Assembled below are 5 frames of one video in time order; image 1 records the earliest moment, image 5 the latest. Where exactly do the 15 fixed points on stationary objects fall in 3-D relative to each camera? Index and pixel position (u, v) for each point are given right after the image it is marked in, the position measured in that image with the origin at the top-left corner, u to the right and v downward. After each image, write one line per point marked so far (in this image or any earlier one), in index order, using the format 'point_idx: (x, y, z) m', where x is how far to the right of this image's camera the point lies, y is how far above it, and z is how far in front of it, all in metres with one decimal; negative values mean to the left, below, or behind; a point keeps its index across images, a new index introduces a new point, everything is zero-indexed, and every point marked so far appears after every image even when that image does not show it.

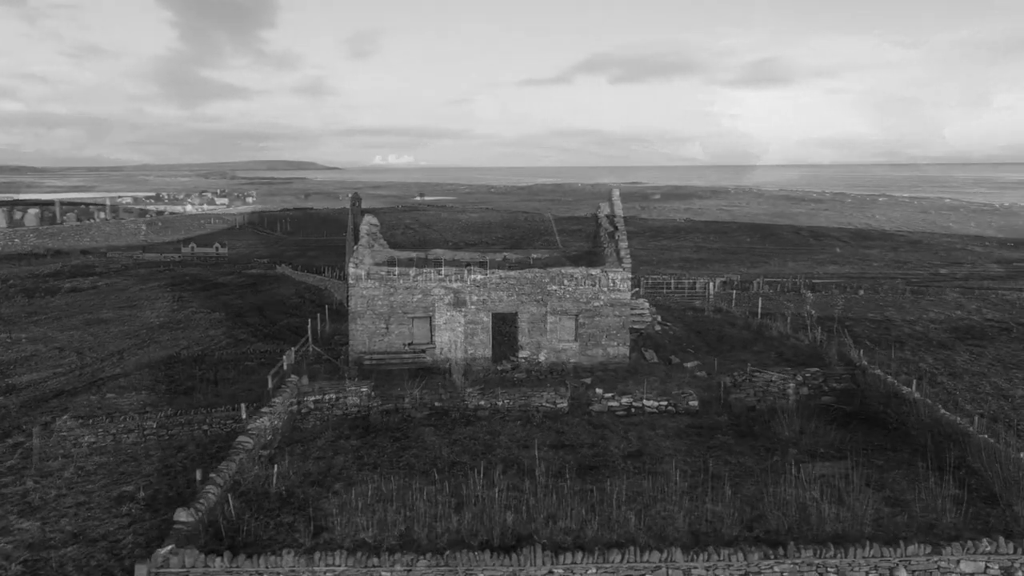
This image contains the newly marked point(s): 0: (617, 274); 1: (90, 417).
0: (+2.2, +0.3, +17.4) m
1: (-7.1, -2.2, +13.8) m
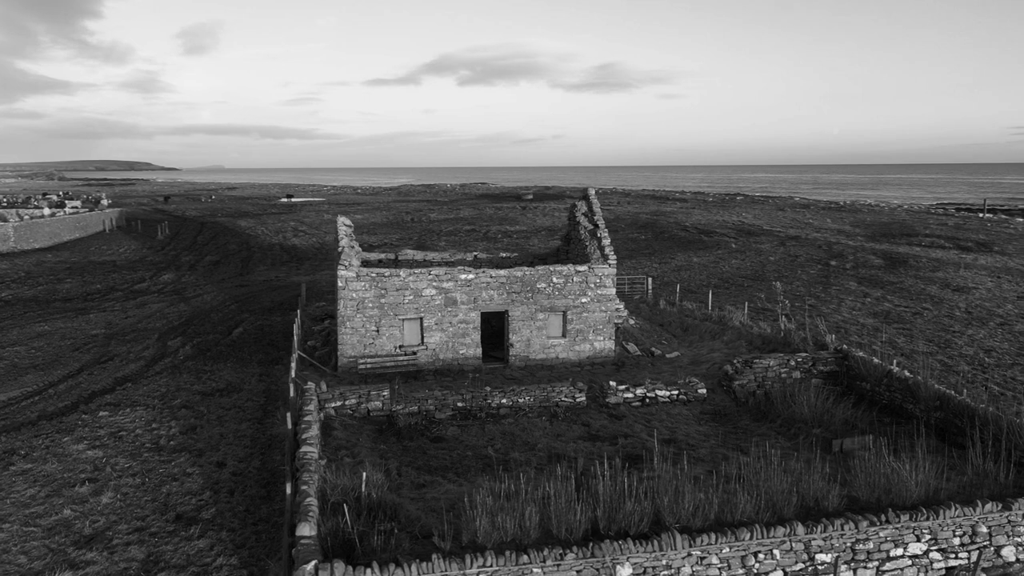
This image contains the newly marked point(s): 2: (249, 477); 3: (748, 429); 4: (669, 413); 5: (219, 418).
0: (+2.0, +0.4, +18.0) m
1: (-6.5, -2.3, +12.7) m
2: (-3.6, -2.7, +11.3) m
3: (+4.0, -2.4, +13.8) m
4: (+2.8, -2.3, +14.7) m
5: (-5.0, -2.2, +13.7) m
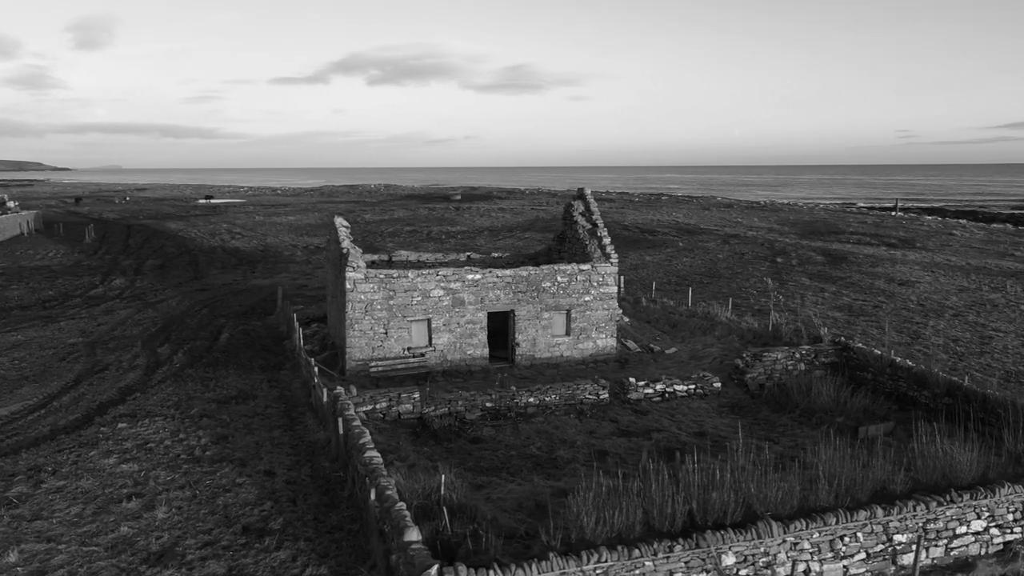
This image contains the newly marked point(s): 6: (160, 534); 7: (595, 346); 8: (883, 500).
0: (+2.1, +0.4, +18.2) m
1: (-5.8, -2.4, +12.1) m
2: (-2.8, -2.7, +11.0) m
3: (+4.6, -2.3, +14.3) m
4: (+3.3, -2.2, +15.0) m
5: (-4.4, -2.3, +13.3) m
6: (-4.2, -3.0, +9.8) m
7: (+1.9, -1.3, +18.4) m
8: (+4.4, -2.5, +9.7) m
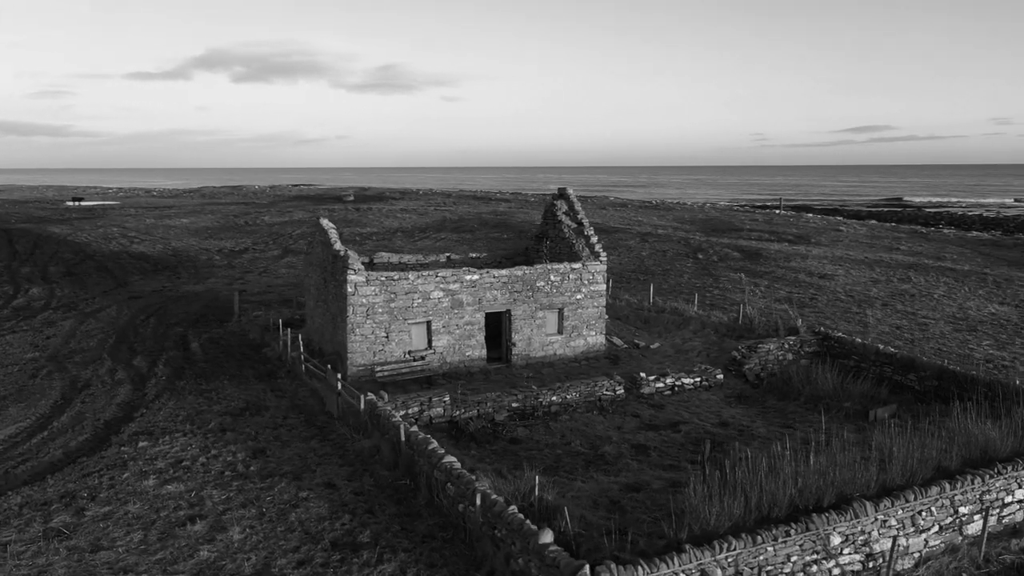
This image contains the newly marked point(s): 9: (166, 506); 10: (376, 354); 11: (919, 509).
0: (+1.9, +0.5, +18.5) m
1: (-4.9, -2.5, +11.2) m
2: (-1.8, -2.7, +10.6) m
3: (+5.0, -2.2, +15.0) m
4: (+3.6, -2.1, +15.5) m
5: (-3.7, -2.3, +12.6) m
6: (-3.0, -3.0, +9.2) m
7: (+1.7, -1.3, +18.6) m
8: (+5.6, -2.4, +10.4) m
9: (-4.4, -2.8, +10.3) m
10: (-2.8, -1.3, +16.3) m
11: (+4.9, -2.7, +9.8) m
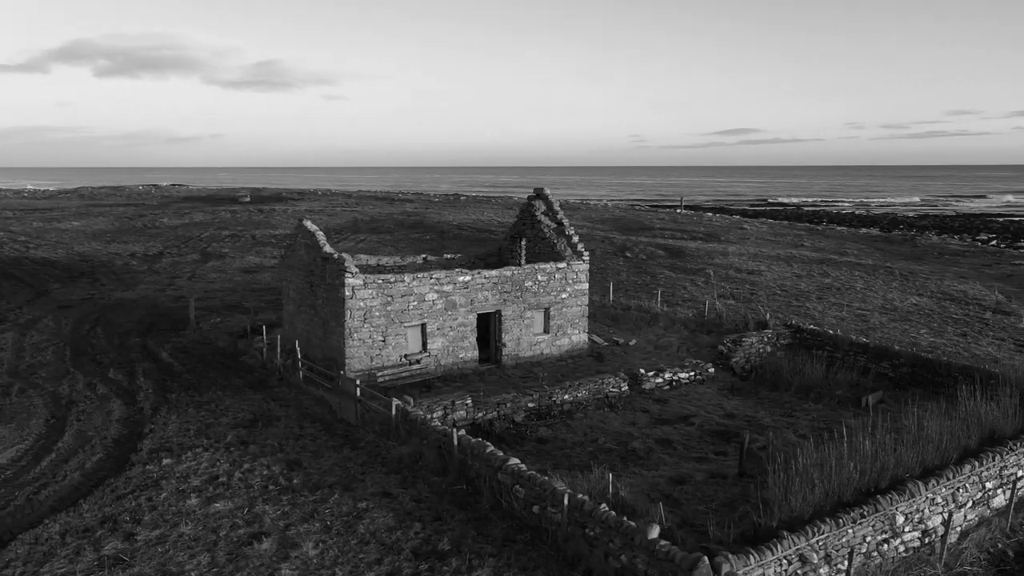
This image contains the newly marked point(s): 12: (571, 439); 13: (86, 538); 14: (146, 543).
0: (+1.5, +0.5, +18.7) m
1: (-4.1, -2.6, +10.6) m
2: (-0.9, -2.8, +10.4) m
3: (+5.1, -2.1, +15.7) m
4: (+3.7, -2.1, +16.0) m
5: (-3.1, -2.4, +12.1) m
6: (-2.0, -3.1, +8.8) m
7: (+1.3, -1.3, +18.8) m
8: (+6.3, -2.3, +11.2) m
9: (-3.5, -2.8, +9.7) m
10: (-2.7, -1.4, +15.9) m
11: (+5.8, -2.6, +10.5) m
12: (+1.0, -2.5, +13.3) m
13: (-4.8, -2.8, +9.2) m
14: (-4.2, -2.9, +9.2) m
